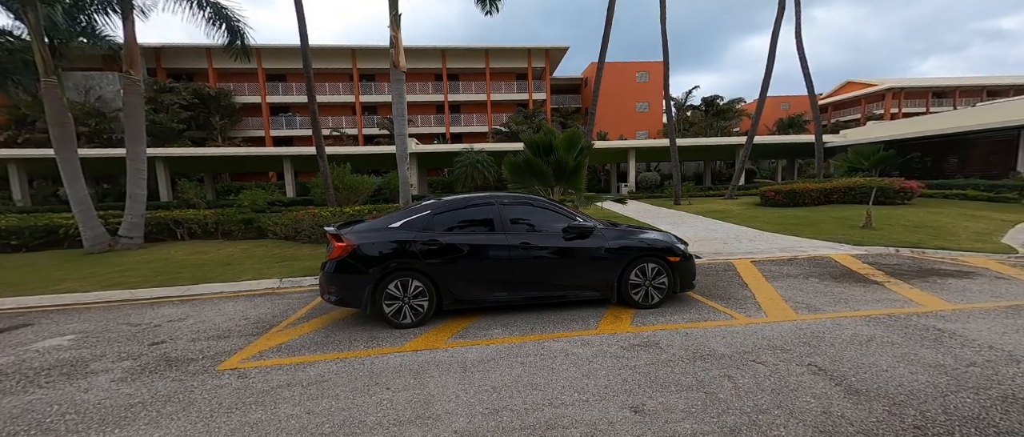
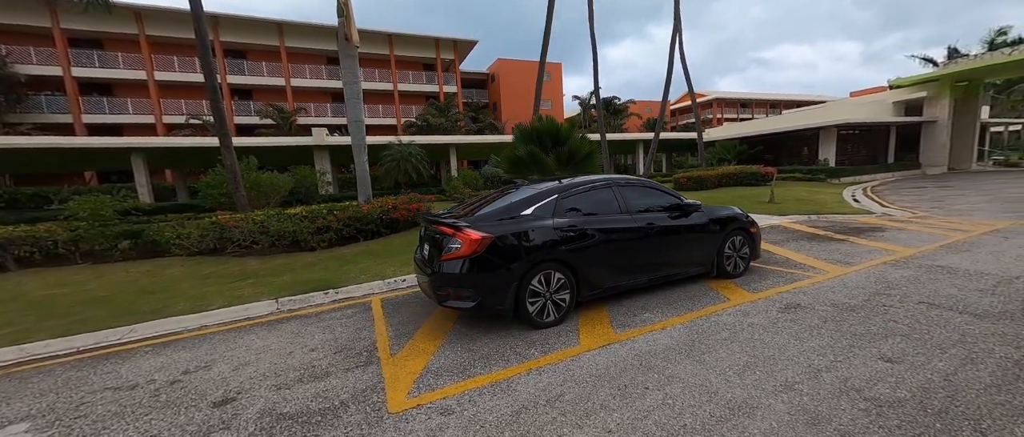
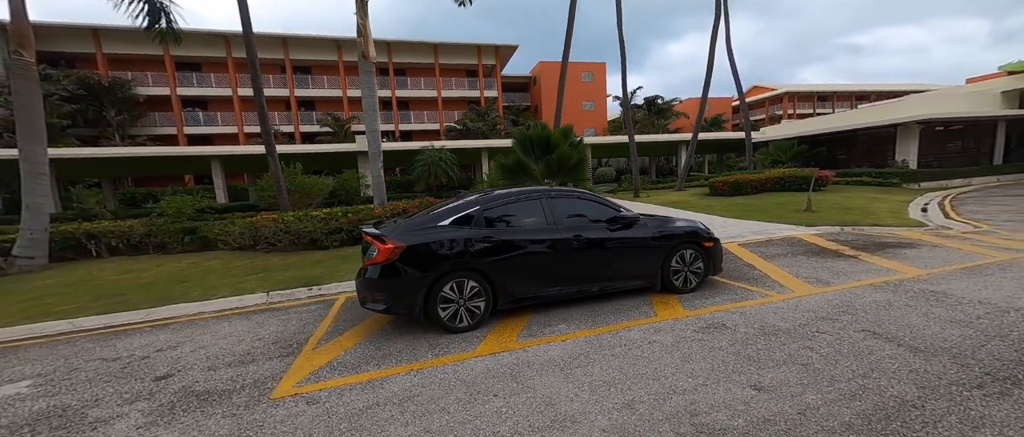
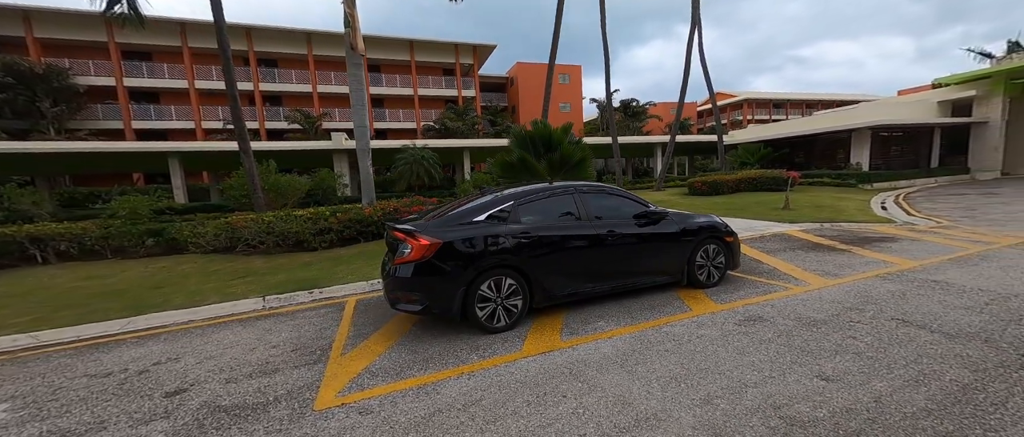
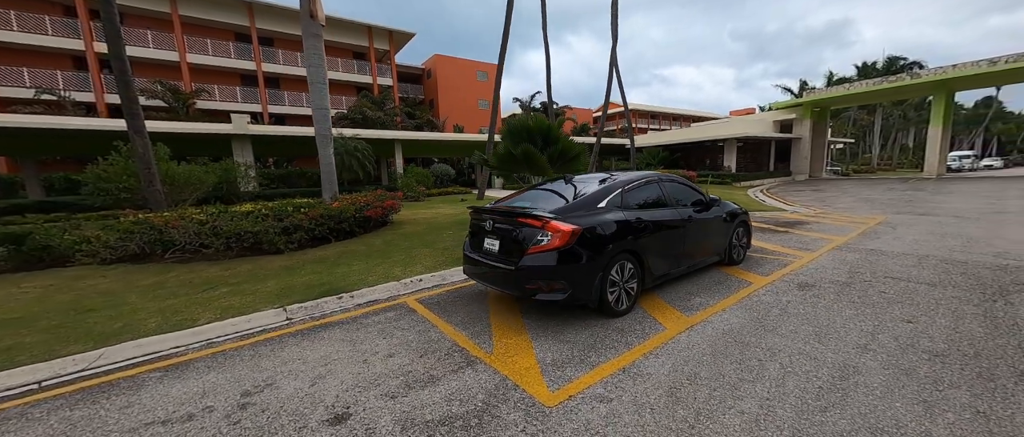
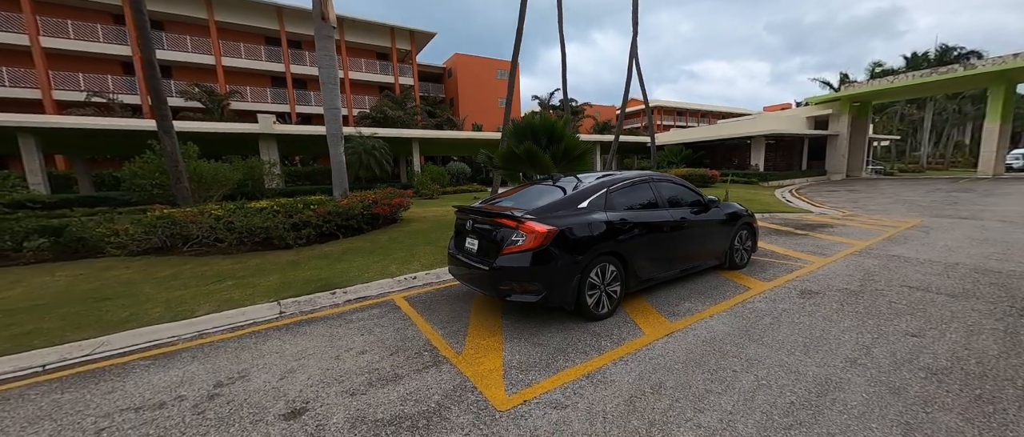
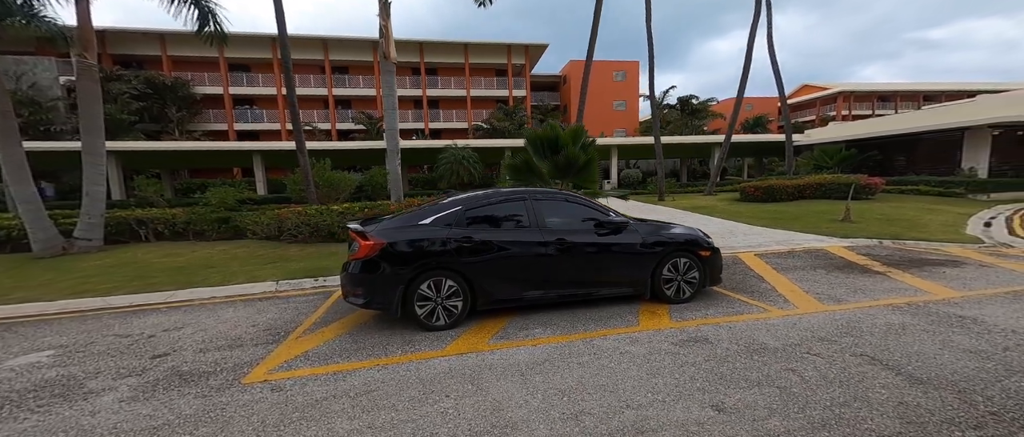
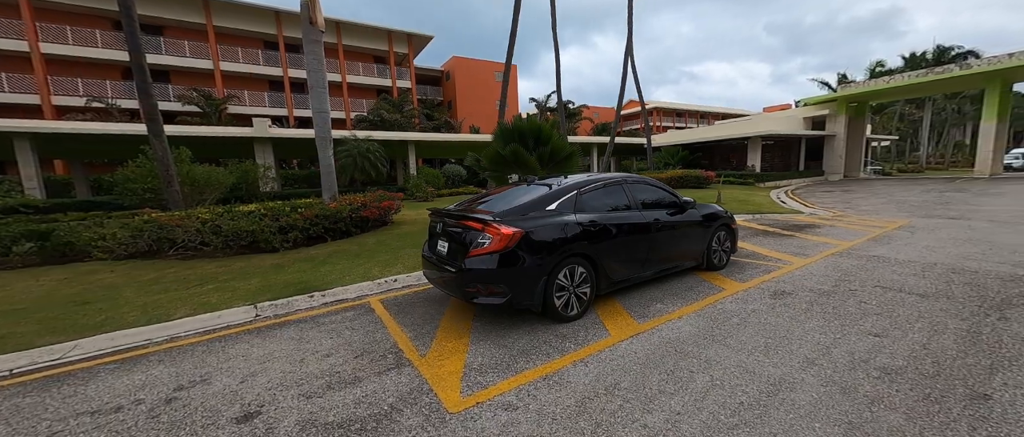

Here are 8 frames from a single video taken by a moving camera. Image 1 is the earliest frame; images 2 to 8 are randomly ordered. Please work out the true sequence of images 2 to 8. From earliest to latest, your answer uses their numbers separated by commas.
7, 3, 4, 2, 8, 6, 5
